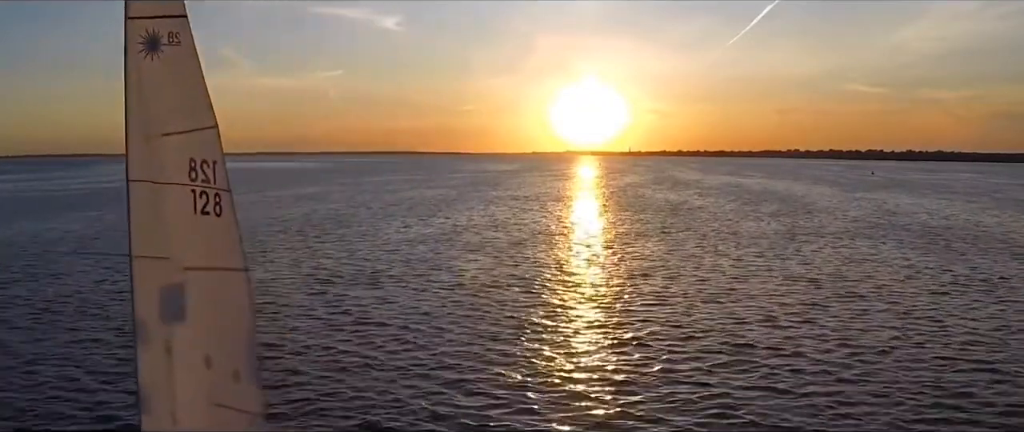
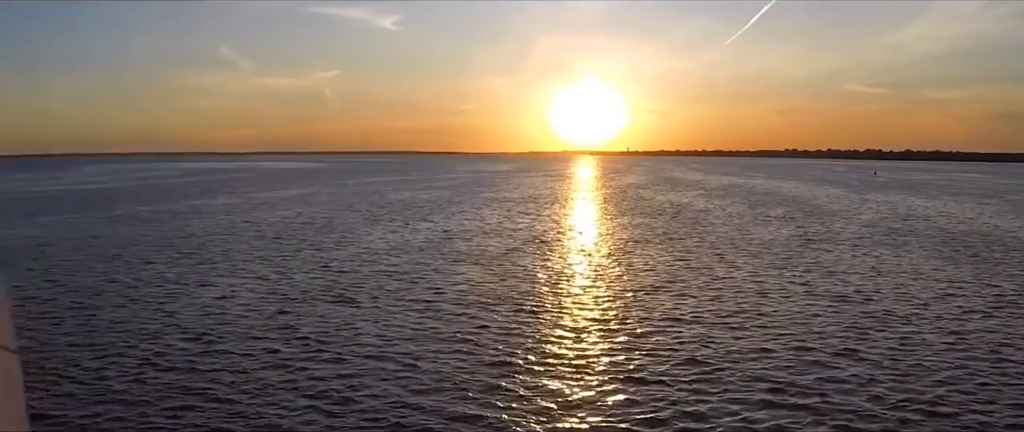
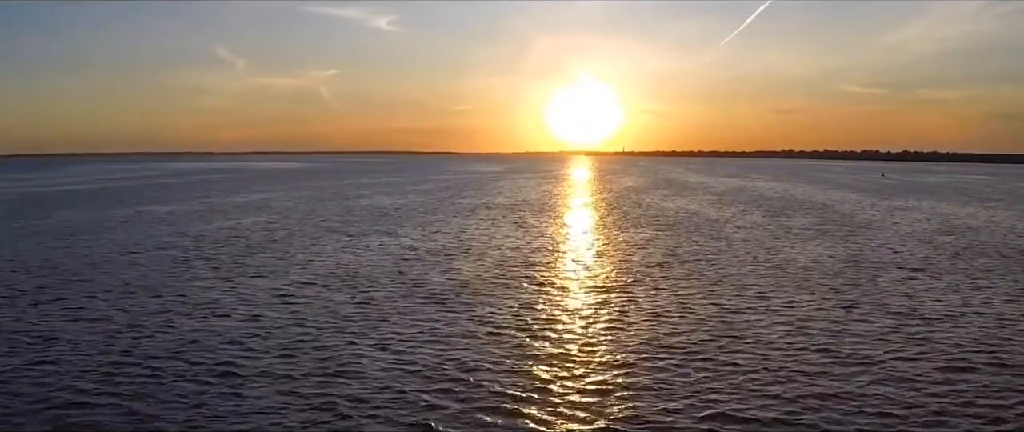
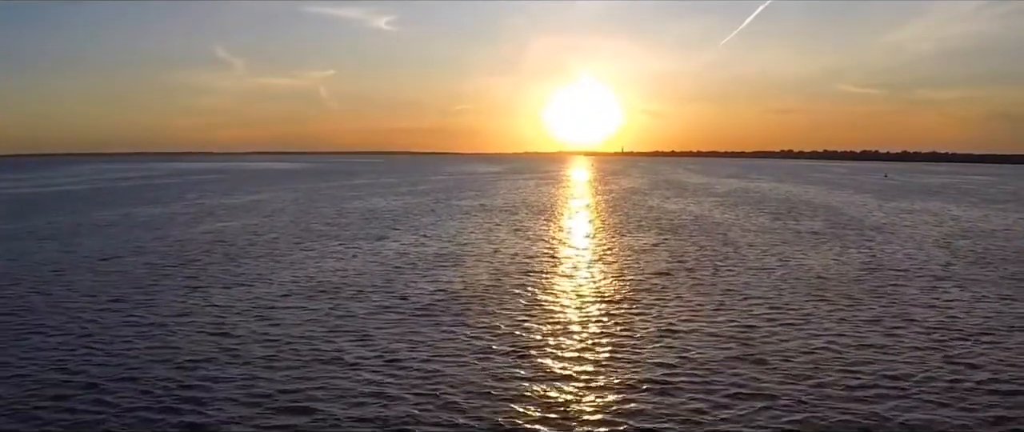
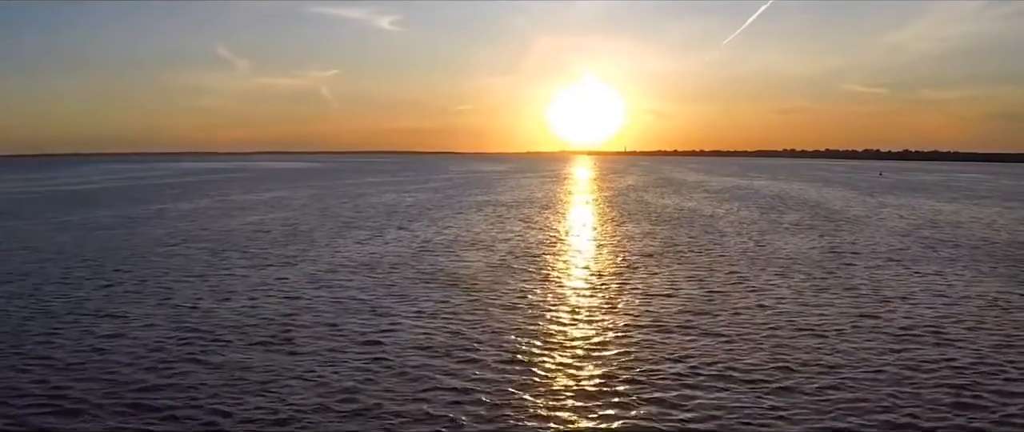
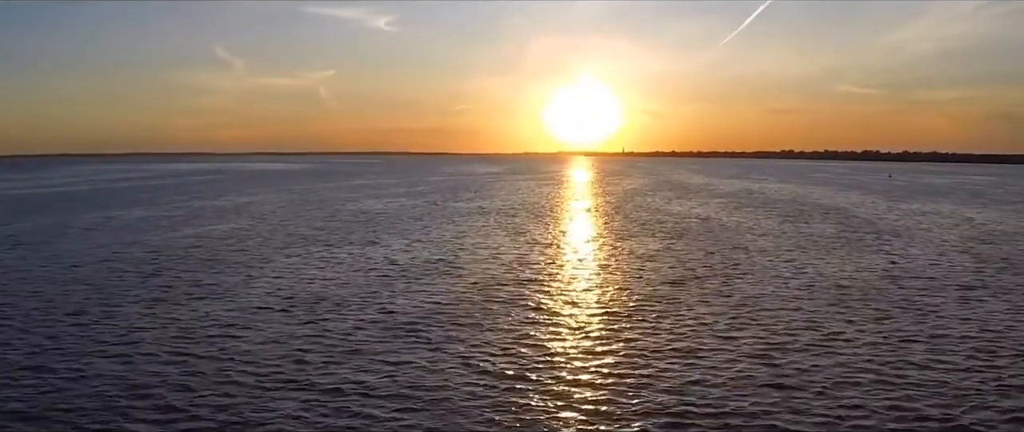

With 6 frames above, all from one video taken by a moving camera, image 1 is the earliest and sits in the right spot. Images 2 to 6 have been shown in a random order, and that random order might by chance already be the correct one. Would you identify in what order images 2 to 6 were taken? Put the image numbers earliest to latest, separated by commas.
2, 5, 3, 4, 6
